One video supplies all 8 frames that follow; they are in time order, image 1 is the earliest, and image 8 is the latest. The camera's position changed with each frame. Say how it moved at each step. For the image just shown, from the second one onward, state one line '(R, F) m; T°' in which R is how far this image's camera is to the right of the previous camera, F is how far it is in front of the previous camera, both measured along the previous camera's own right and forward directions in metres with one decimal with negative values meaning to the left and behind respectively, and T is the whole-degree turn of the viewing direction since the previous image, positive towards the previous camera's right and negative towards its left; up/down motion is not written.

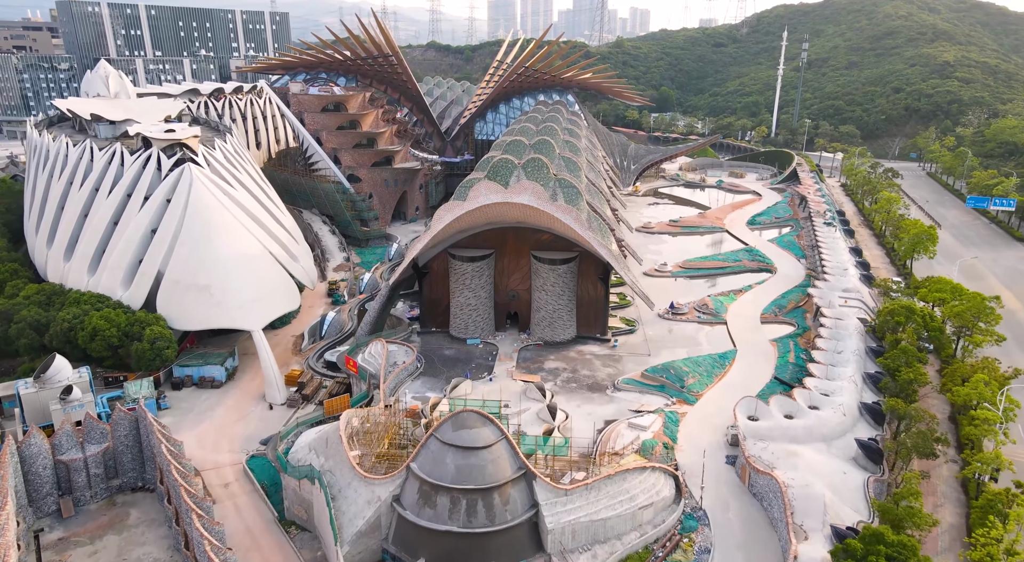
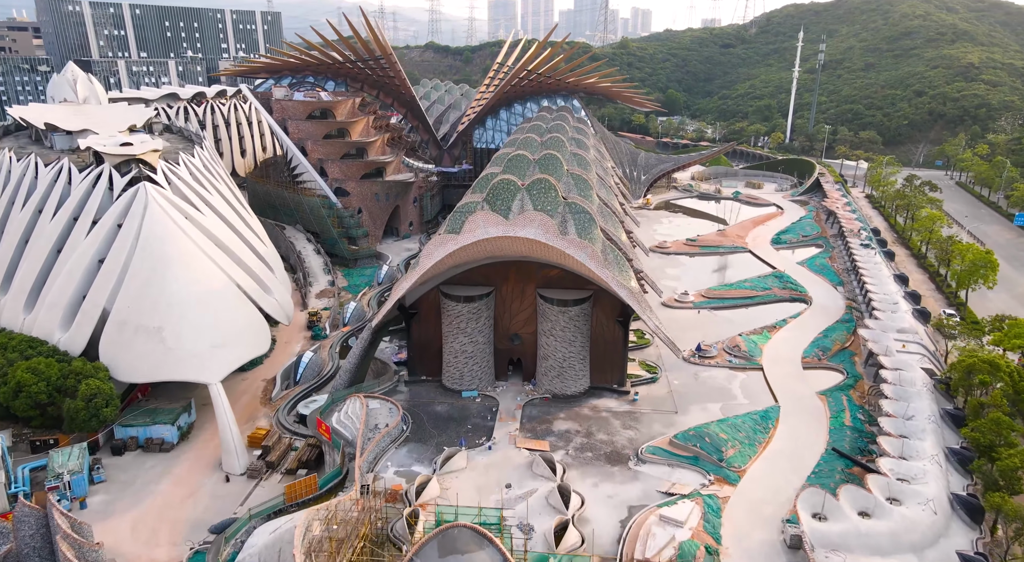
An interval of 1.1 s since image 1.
(-0.1, +3.7) m; 0°
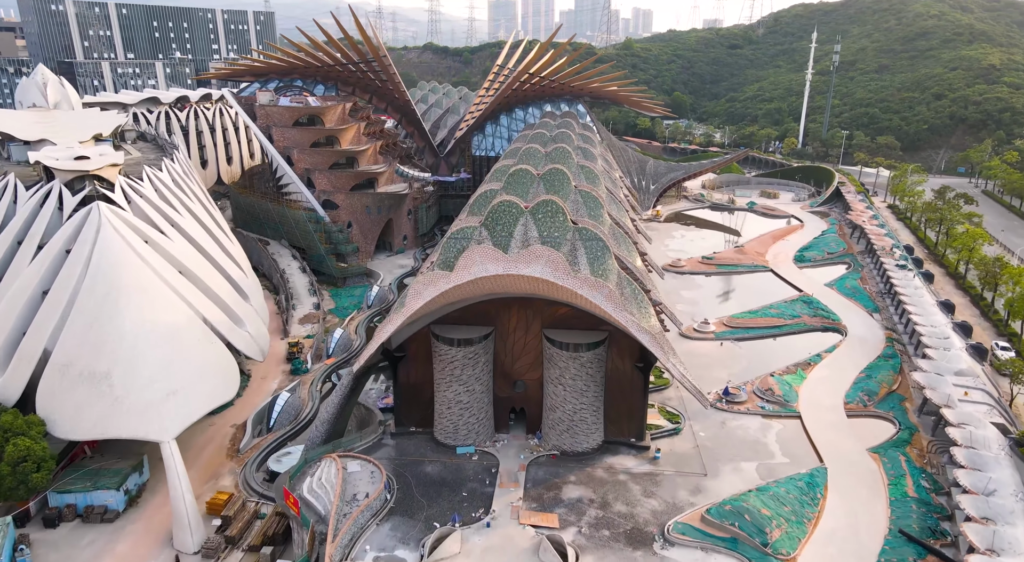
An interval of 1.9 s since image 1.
(-0.1, +3.0) m; 0°
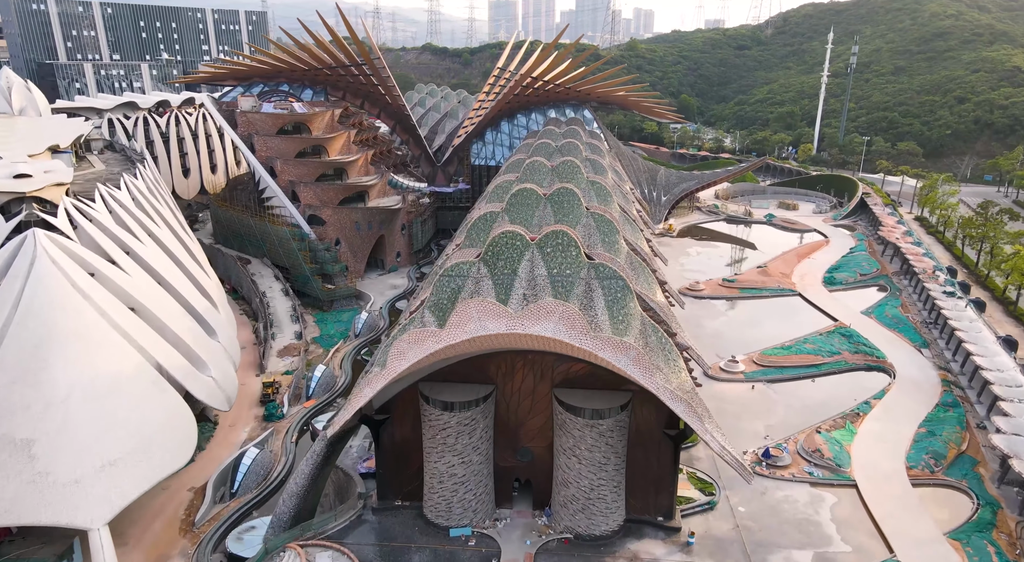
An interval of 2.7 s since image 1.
(-0.1, +3.1) m; 0°
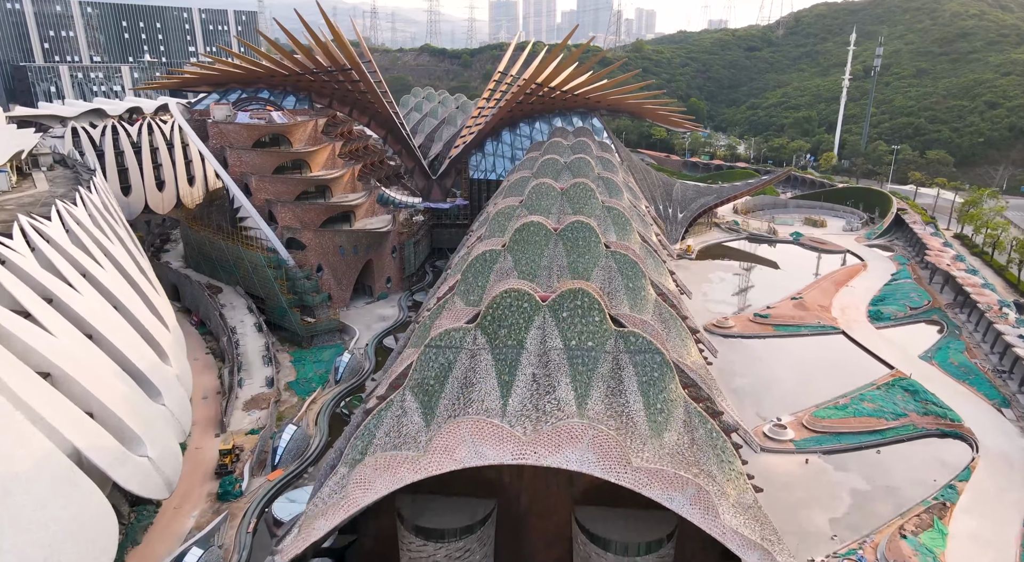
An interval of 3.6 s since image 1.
(-0.1, +3.9) m; 0°
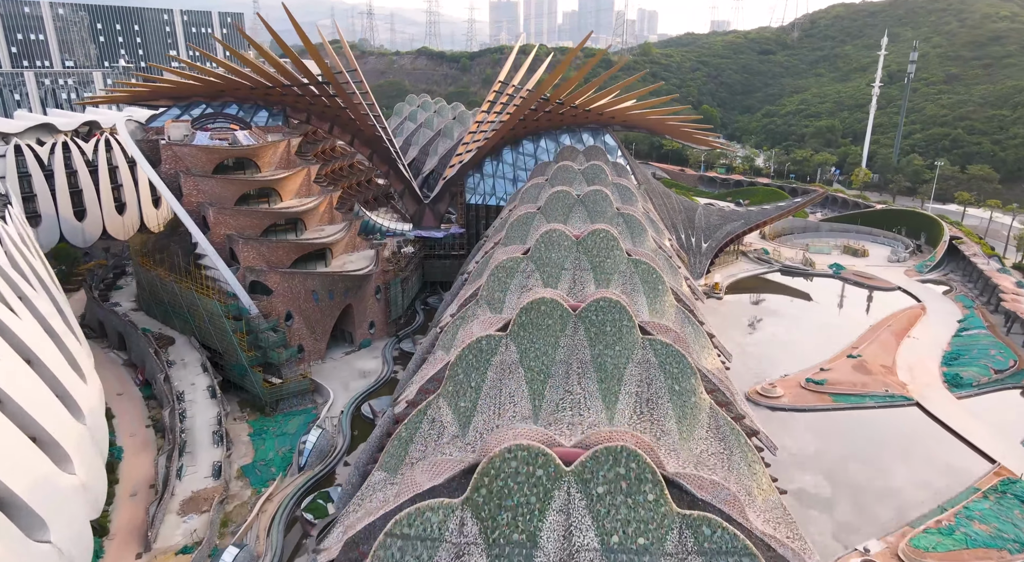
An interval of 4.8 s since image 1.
(-0.1, +4.9) m; 0°
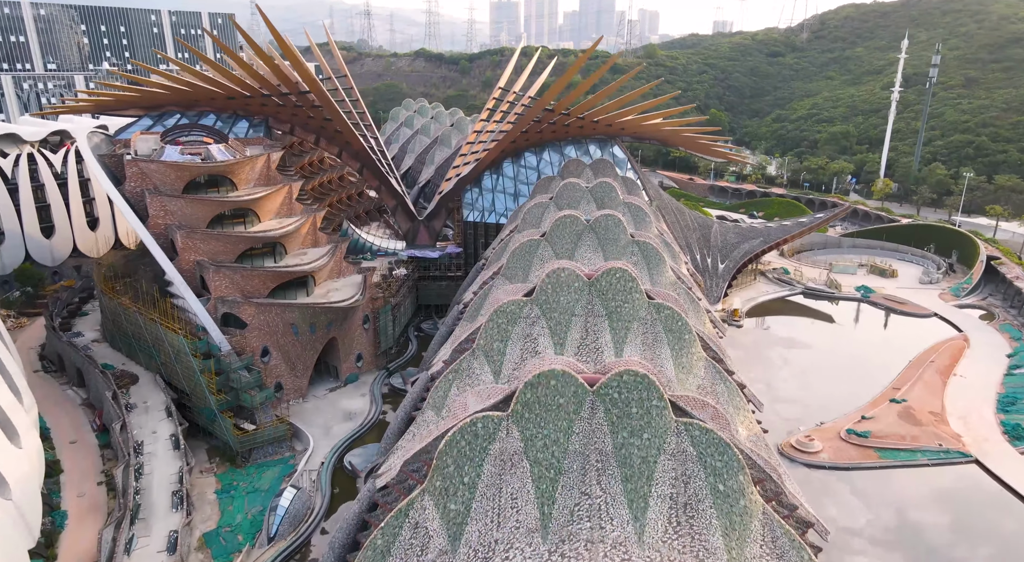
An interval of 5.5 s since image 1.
(0.0, +2.8) m; 0°
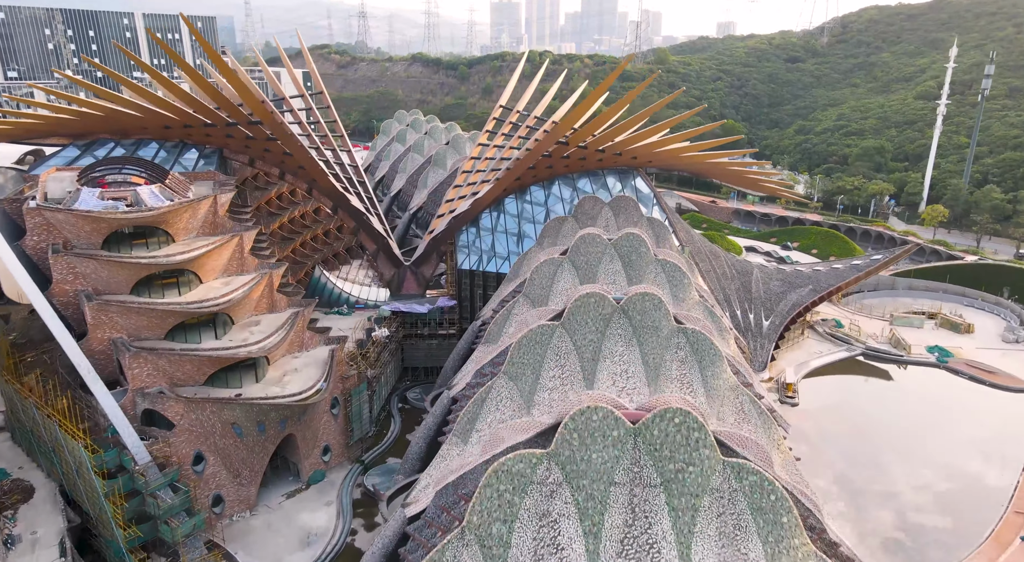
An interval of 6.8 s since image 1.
(-0.1, +5.6) m; 0°
